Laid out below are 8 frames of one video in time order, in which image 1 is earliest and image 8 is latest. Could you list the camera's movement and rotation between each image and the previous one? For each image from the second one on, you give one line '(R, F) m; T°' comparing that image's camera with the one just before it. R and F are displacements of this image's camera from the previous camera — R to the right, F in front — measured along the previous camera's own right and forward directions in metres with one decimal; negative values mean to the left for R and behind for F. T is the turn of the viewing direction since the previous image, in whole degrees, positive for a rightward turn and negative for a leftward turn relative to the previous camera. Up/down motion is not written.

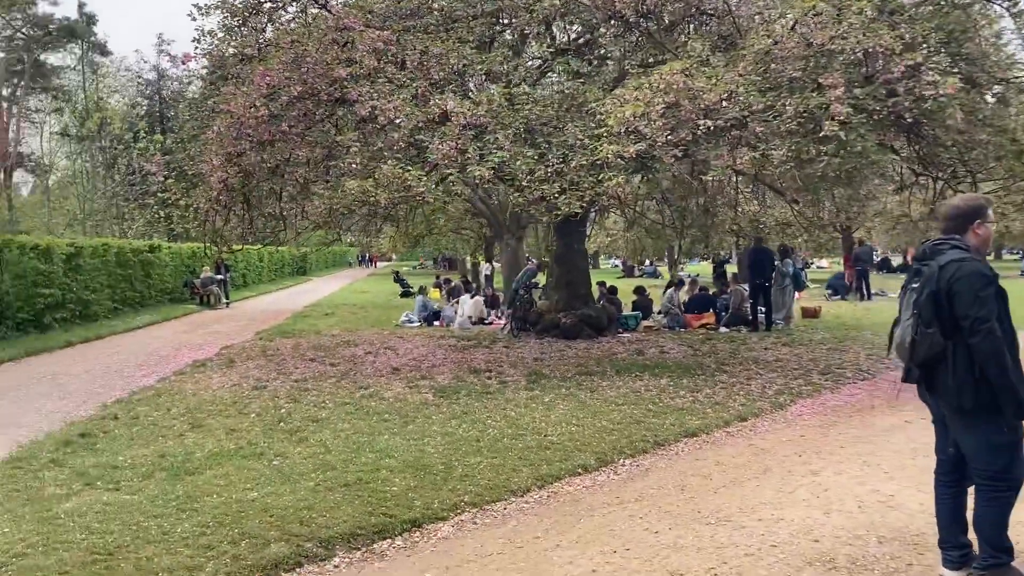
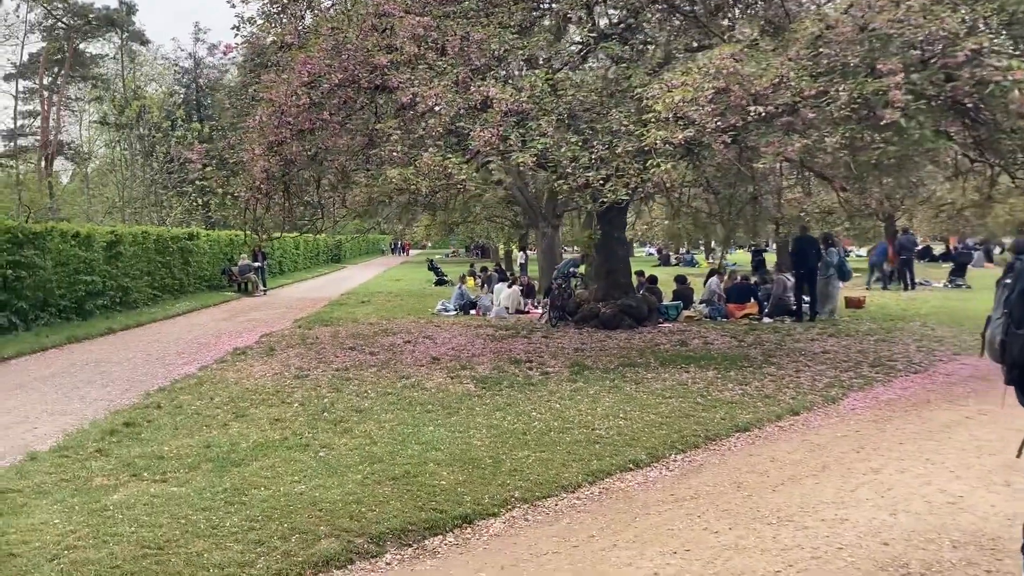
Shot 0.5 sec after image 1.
(-0.1, +0.1) m; -2°
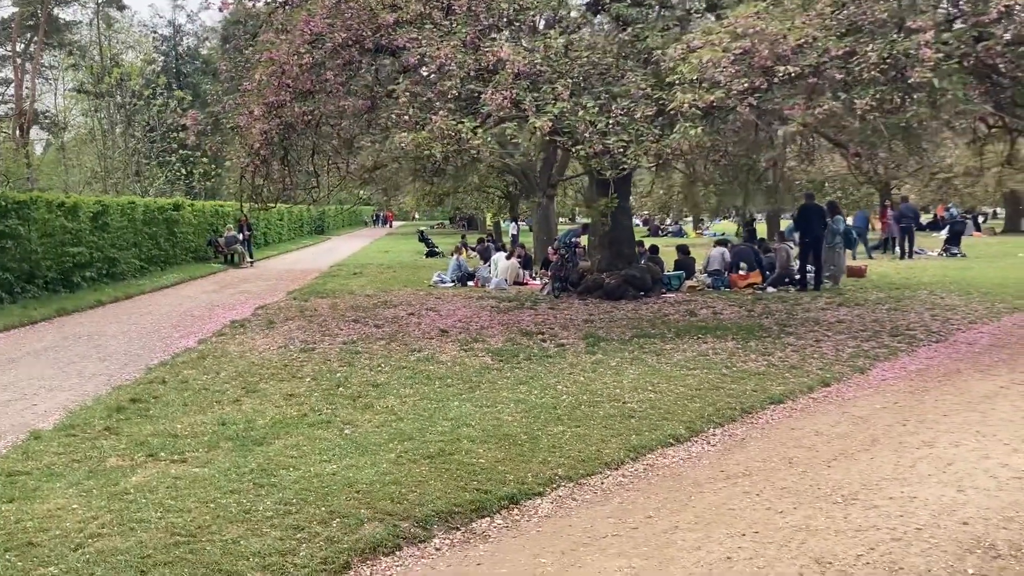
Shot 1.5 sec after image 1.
(-0.3, +0.3) m; +1°
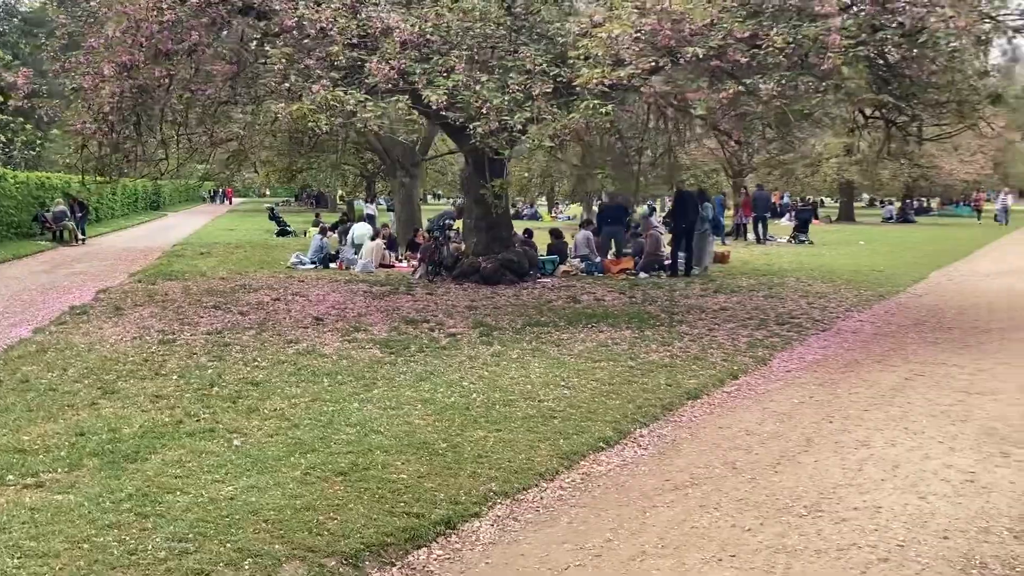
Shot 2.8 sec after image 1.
(-0.4, +0.6) m; +10°
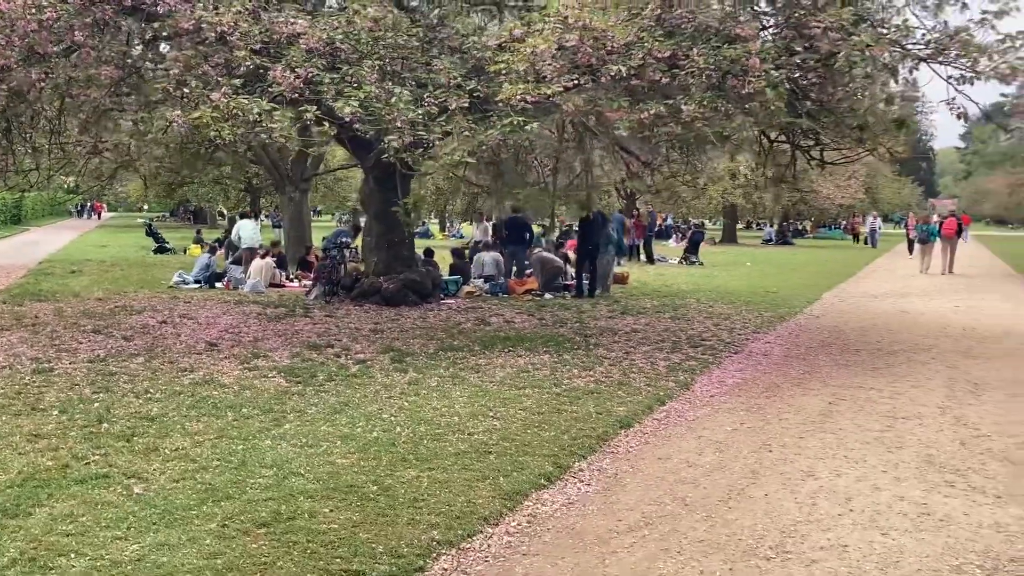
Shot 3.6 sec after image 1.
(-0.3, +0.4) m; +7°
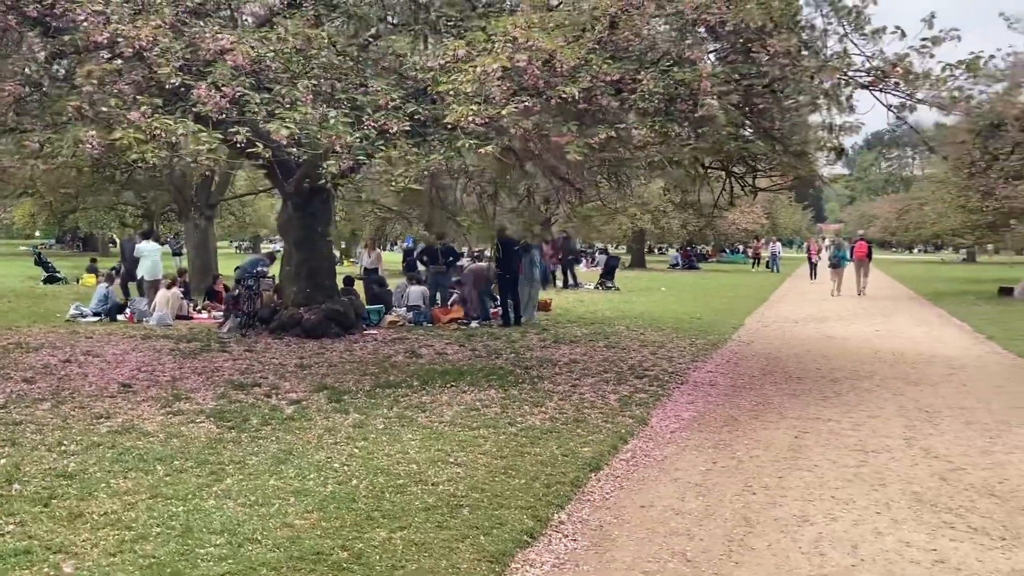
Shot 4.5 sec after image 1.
(-0.4, +0.4) m; +6°
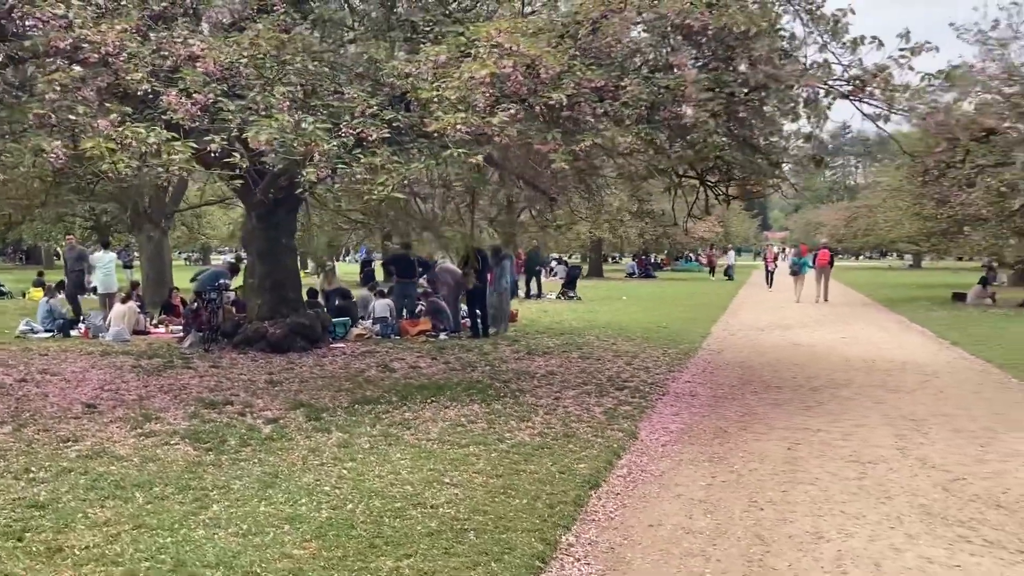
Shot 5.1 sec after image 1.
(-0.3, +0.2) m; +3°
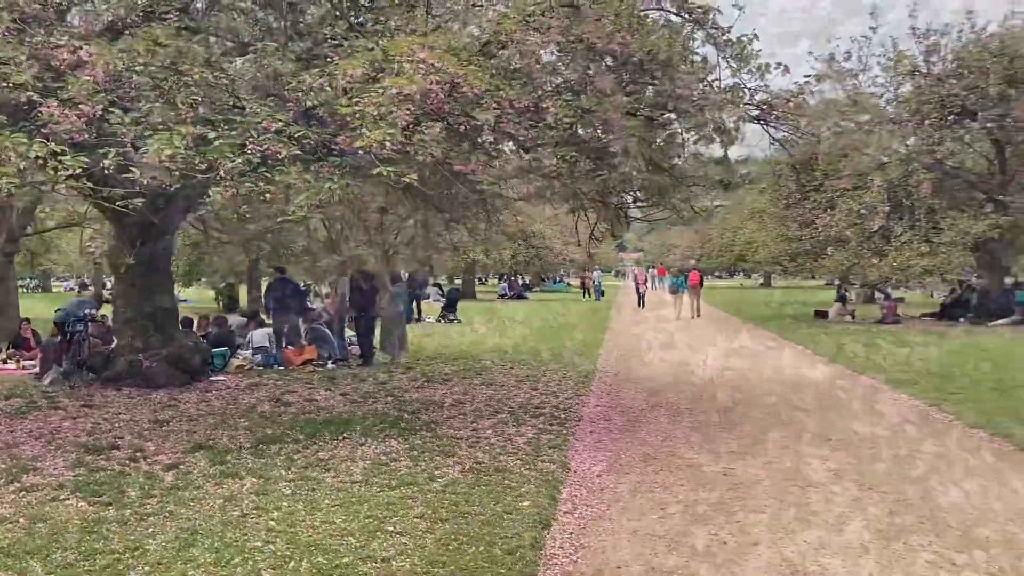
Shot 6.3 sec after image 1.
(-0.5, +0.4) m; +9°
